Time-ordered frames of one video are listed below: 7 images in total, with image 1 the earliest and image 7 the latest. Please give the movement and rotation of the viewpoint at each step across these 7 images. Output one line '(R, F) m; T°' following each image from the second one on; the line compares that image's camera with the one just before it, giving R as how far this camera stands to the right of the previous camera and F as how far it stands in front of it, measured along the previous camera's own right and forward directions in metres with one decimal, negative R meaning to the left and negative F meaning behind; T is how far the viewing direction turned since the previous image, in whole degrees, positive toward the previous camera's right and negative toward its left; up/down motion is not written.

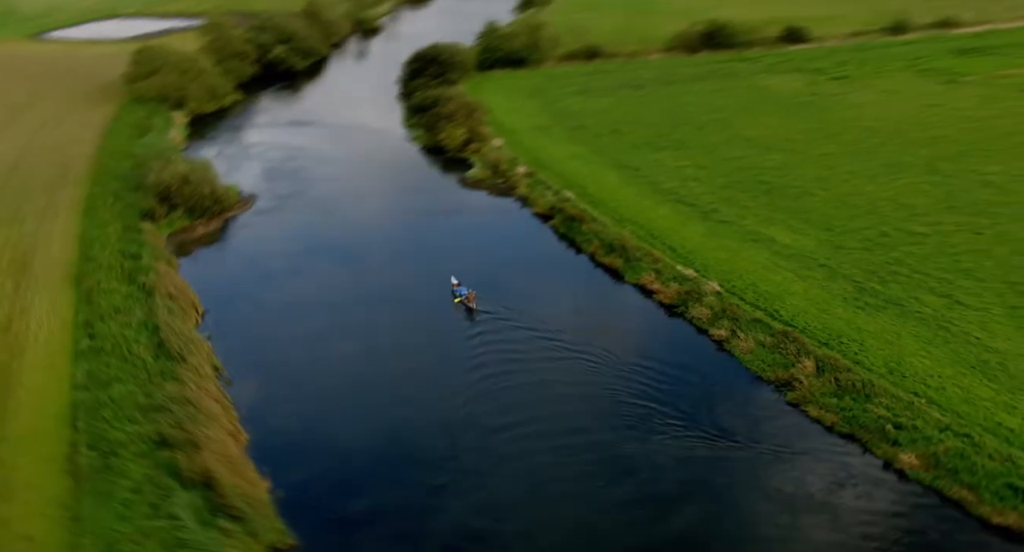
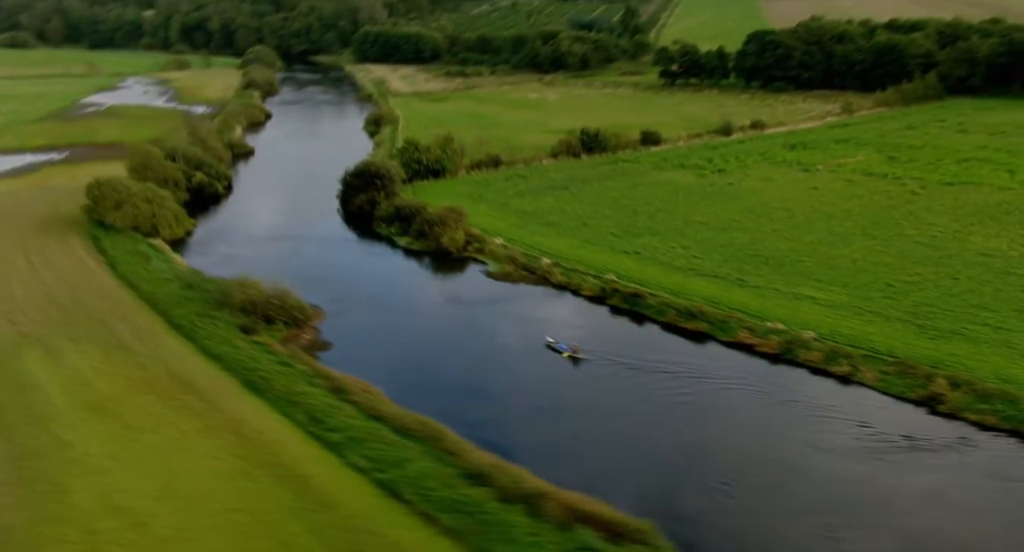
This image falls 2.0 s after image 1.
(-8.1, -1.5) m; +14°
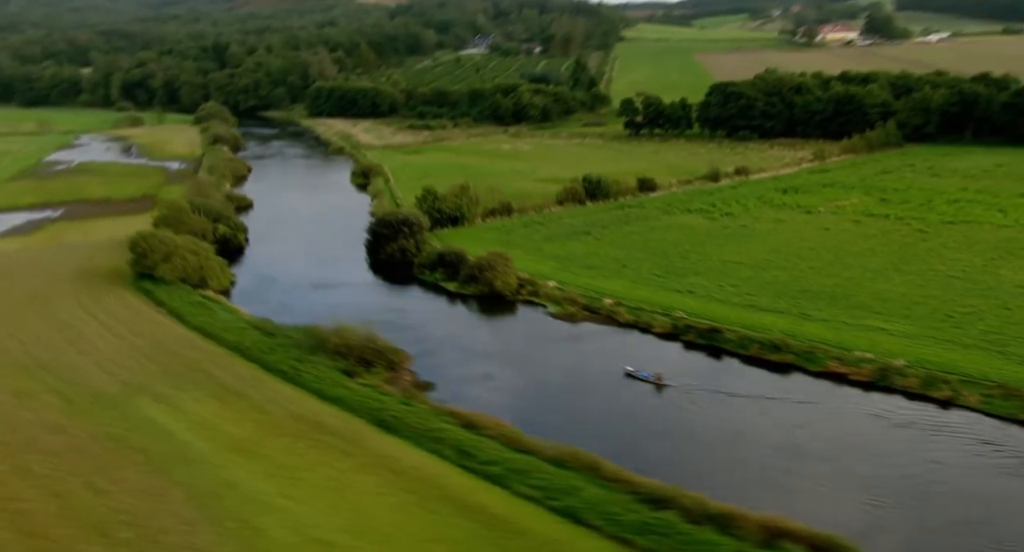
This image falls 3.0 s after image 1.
(-3.8, -0.6) m; +3°
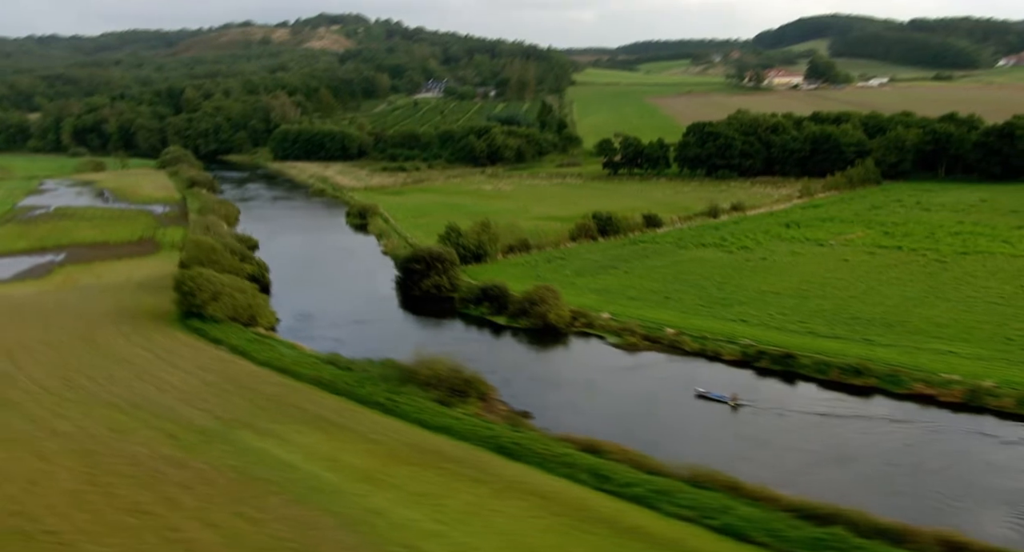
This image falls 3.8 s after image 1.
(-3.4, -0.1) m; +2°
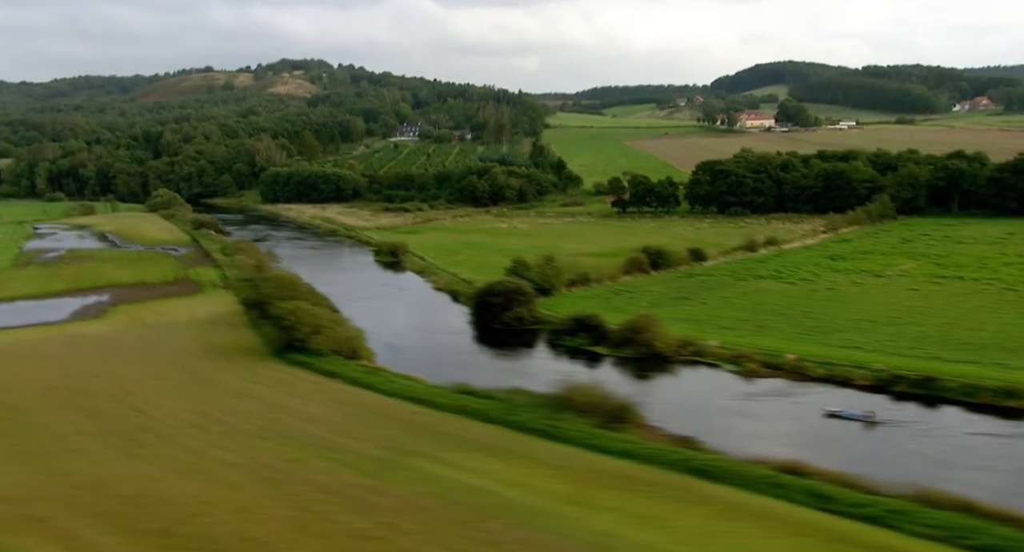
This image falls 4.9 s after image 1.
(-4.7, +0.1) m; +1°
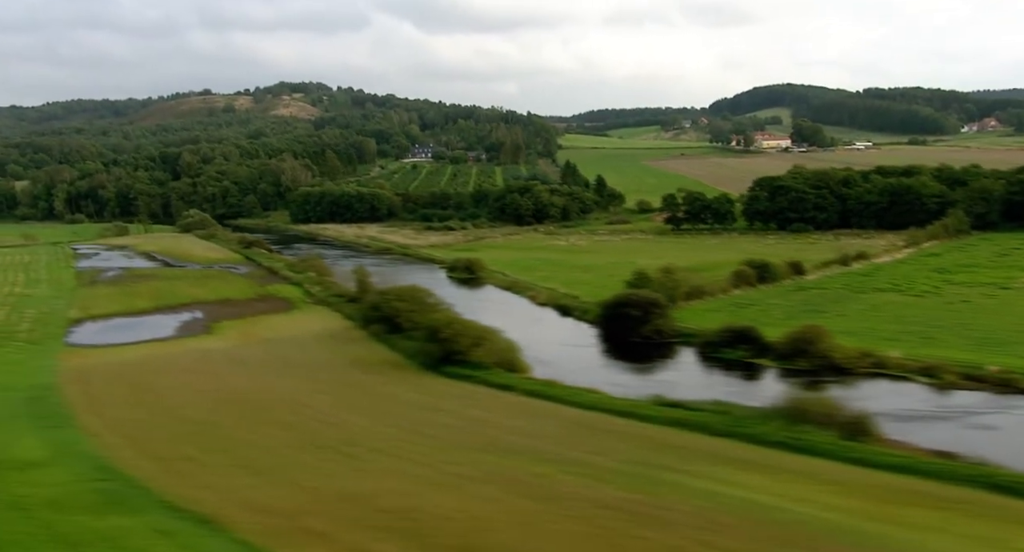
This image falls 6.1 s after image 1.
(-5.6, +0.9) m; -2°
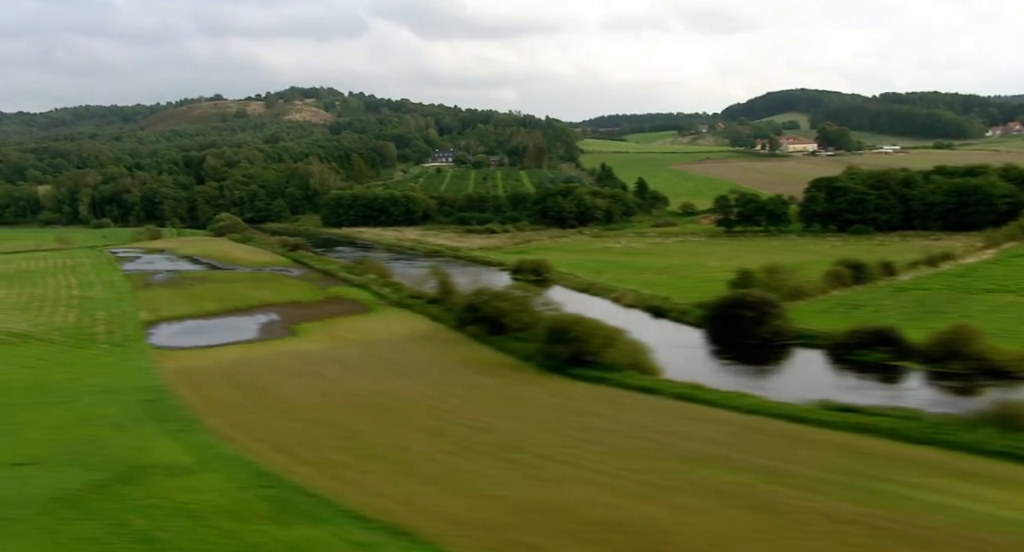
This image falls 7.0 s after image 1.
(-3.9, +1.5) m; -2°
